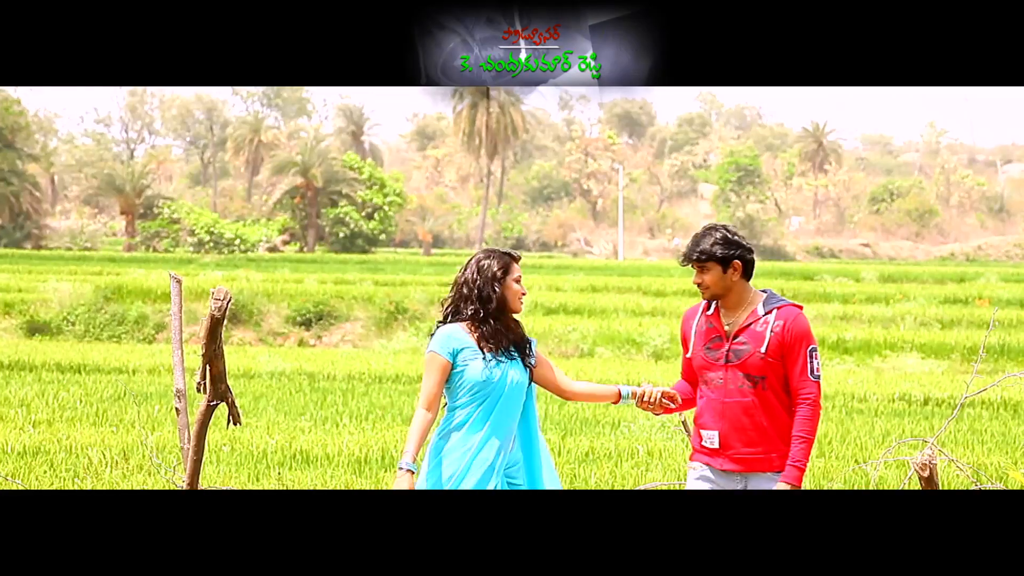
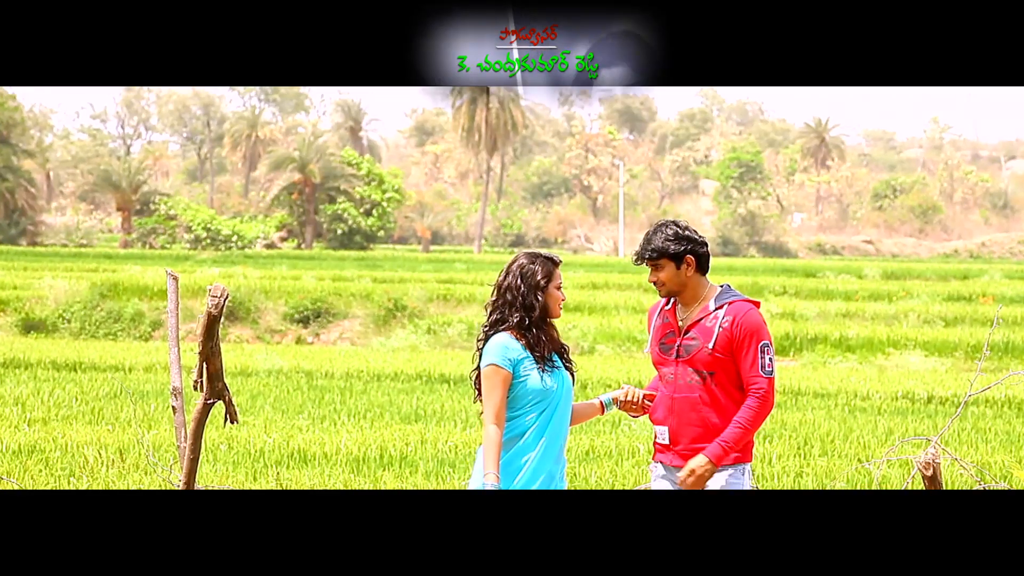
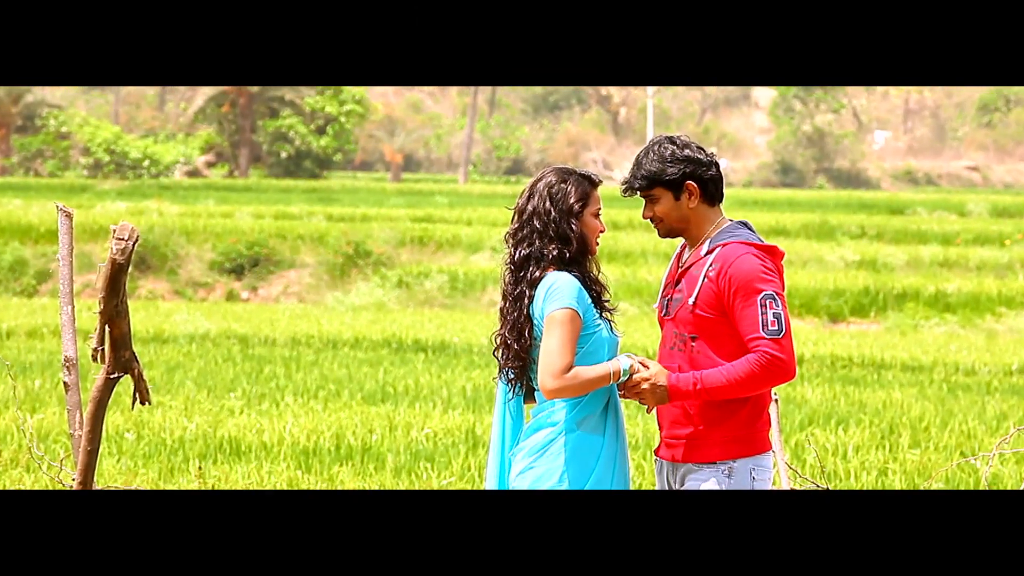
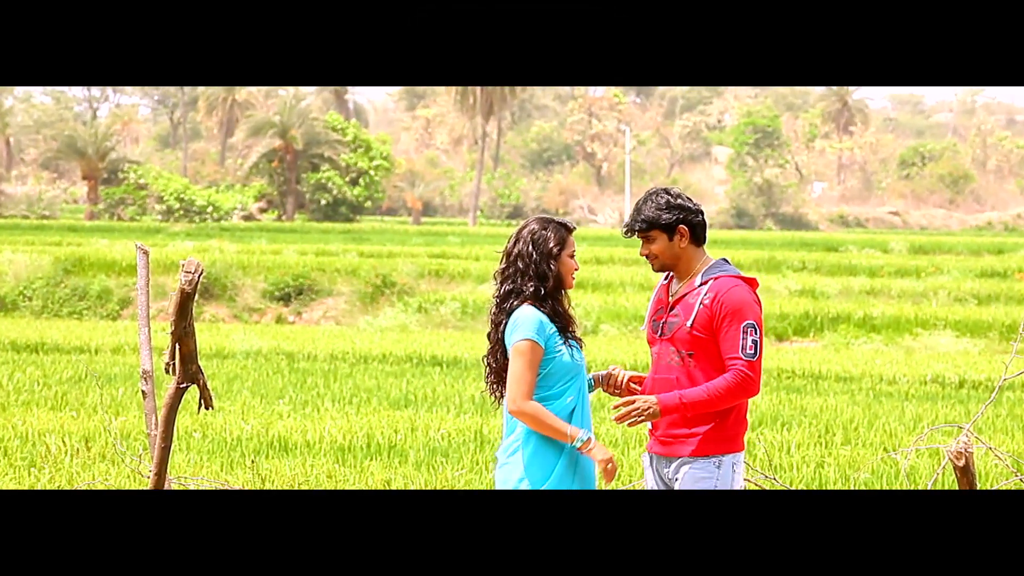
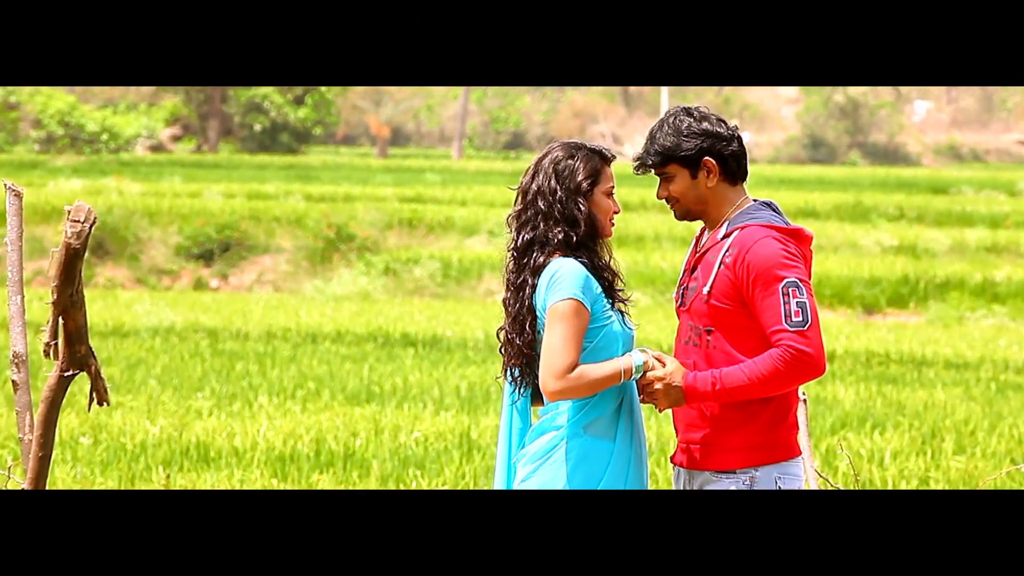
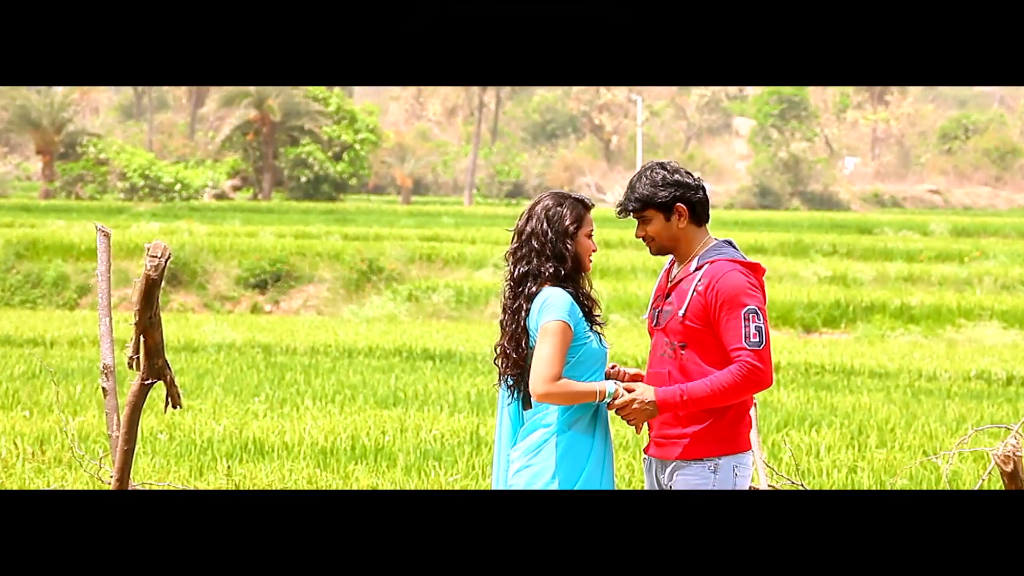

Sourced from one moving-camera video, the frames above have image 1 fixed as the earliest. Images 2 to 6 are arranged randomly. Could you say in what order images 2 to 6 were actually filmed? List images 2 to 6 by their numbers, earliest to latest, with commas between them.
2, 4, 6, 3, 5
